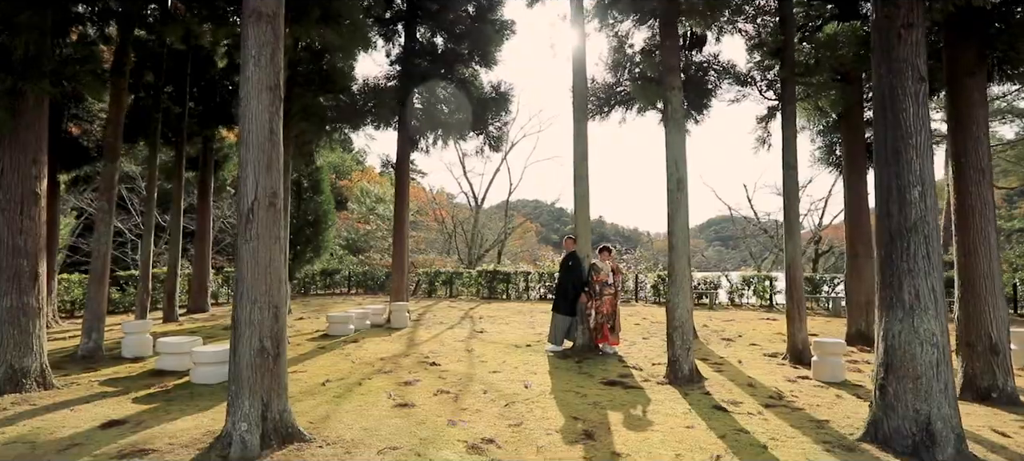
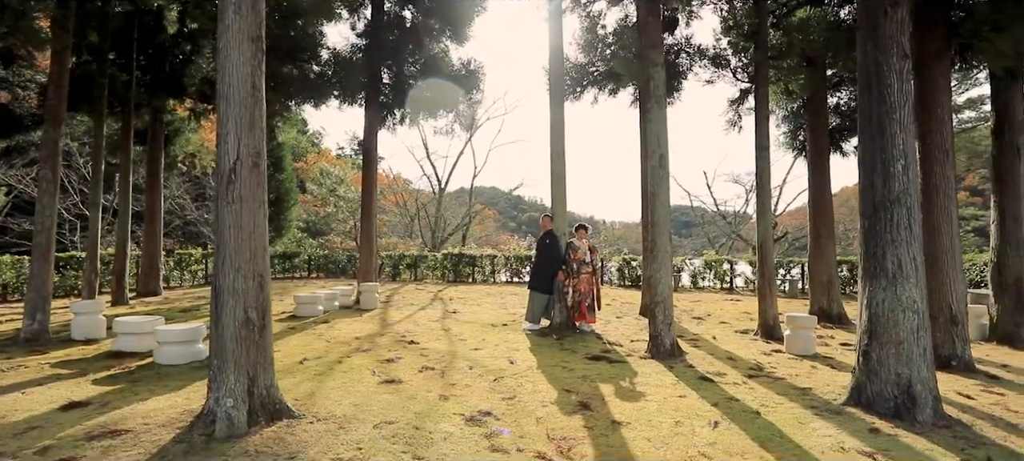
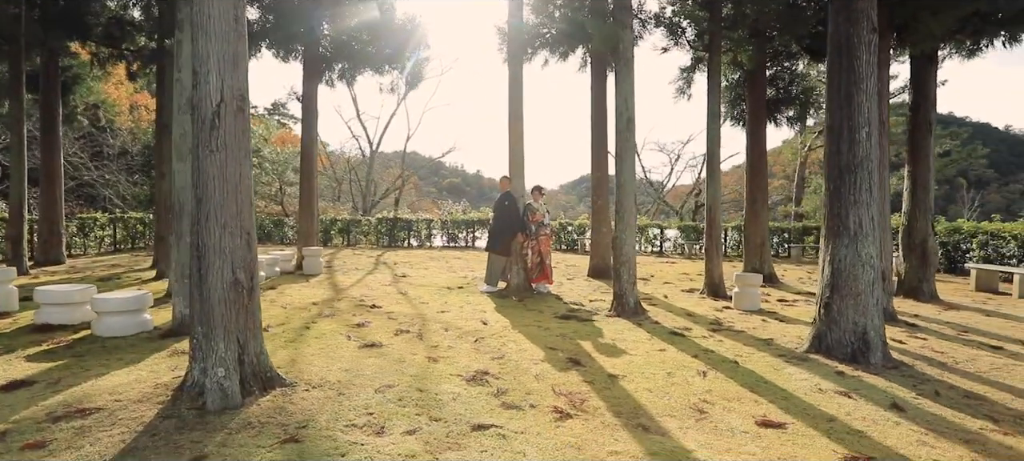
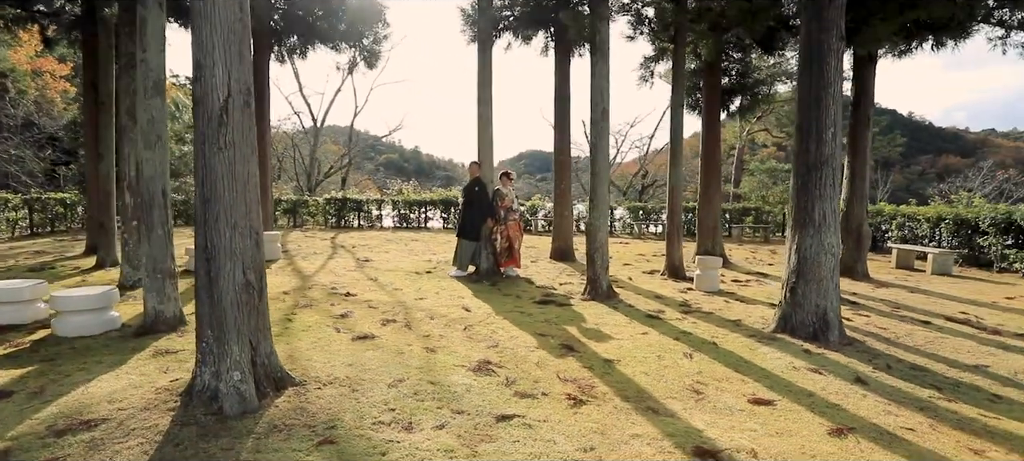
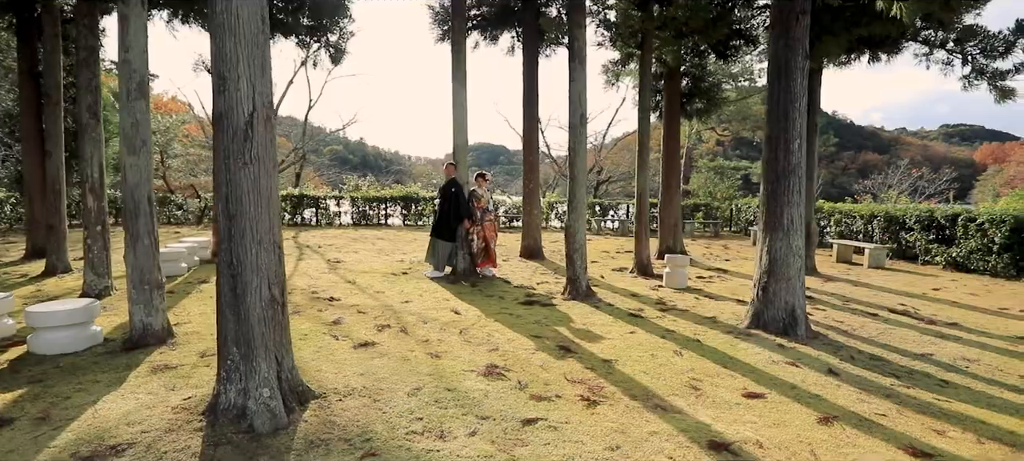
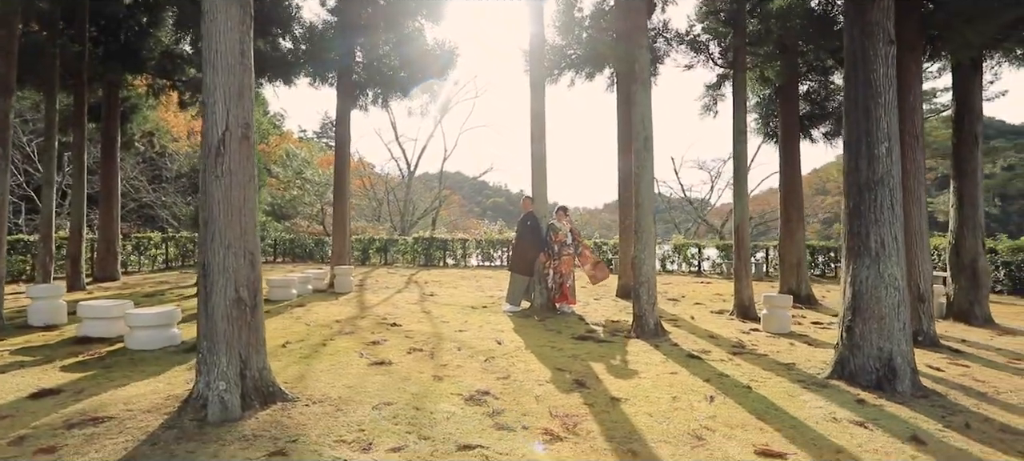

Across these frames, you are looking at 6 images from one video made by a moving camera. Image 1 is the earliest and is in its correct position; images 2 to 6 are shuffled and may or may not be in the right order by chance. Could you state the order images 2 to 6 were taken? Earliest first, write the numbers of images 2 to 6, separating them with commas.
2, 6, 3, 4, 5
